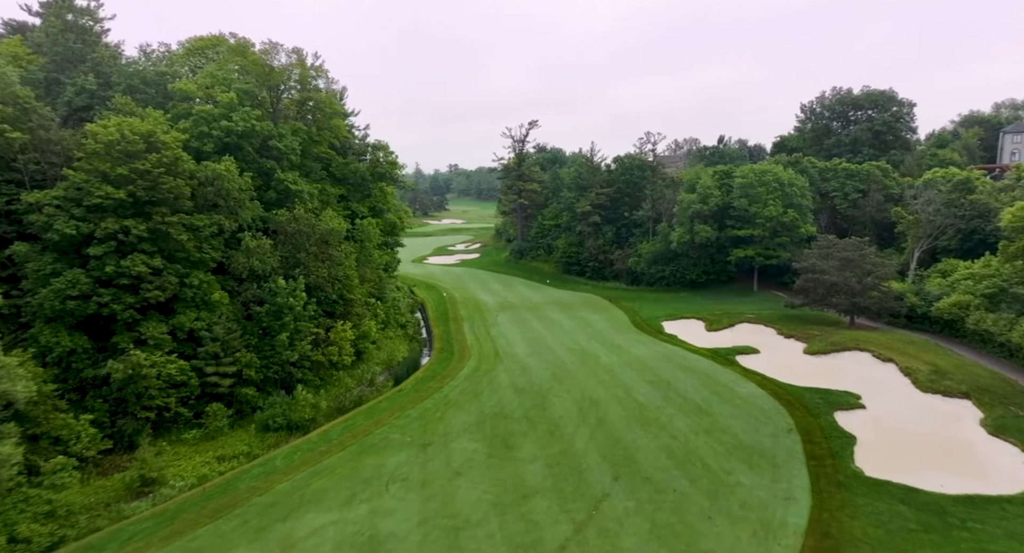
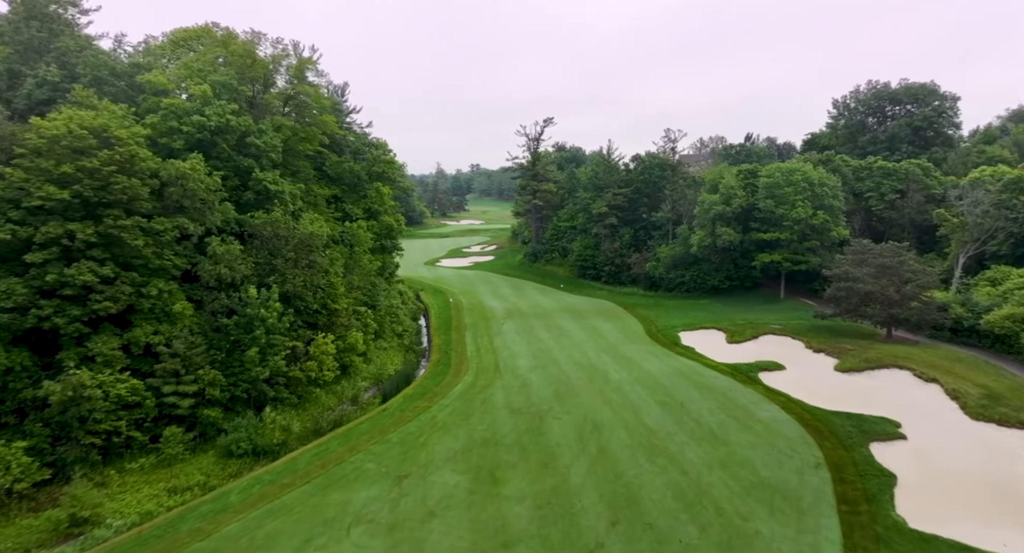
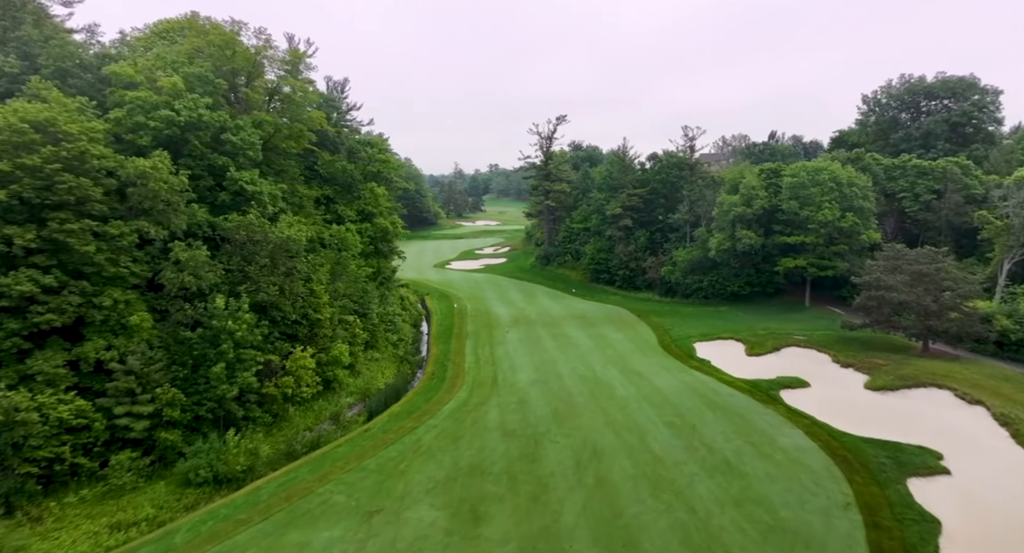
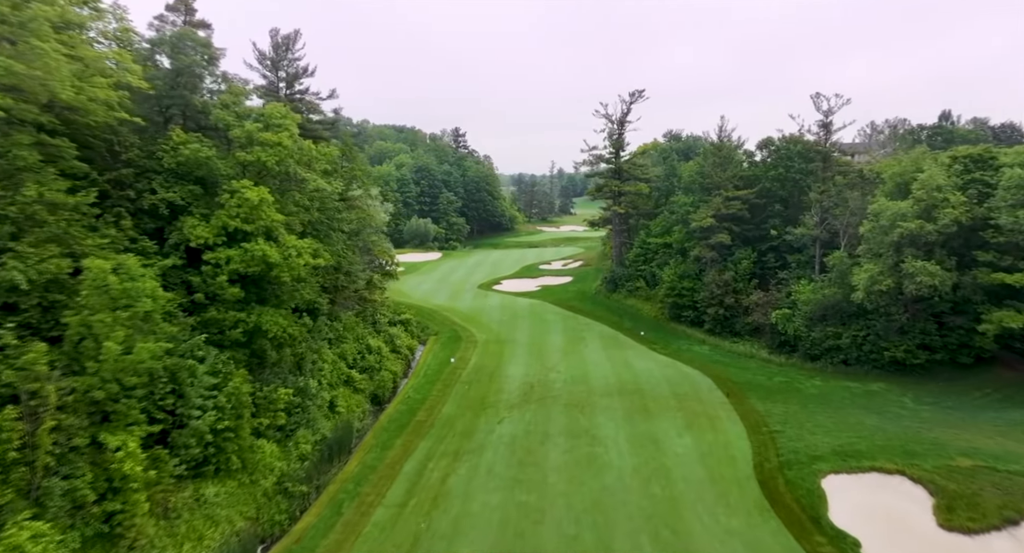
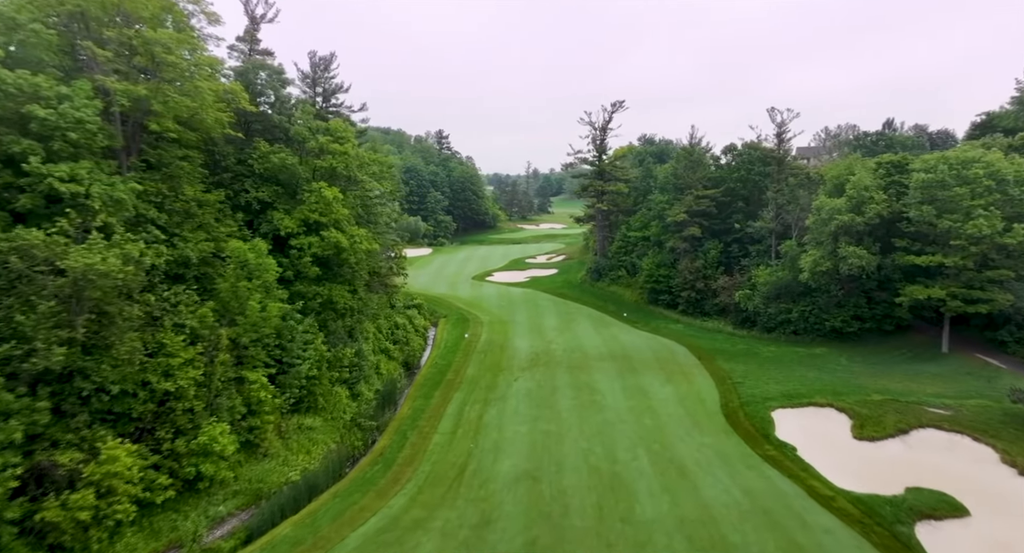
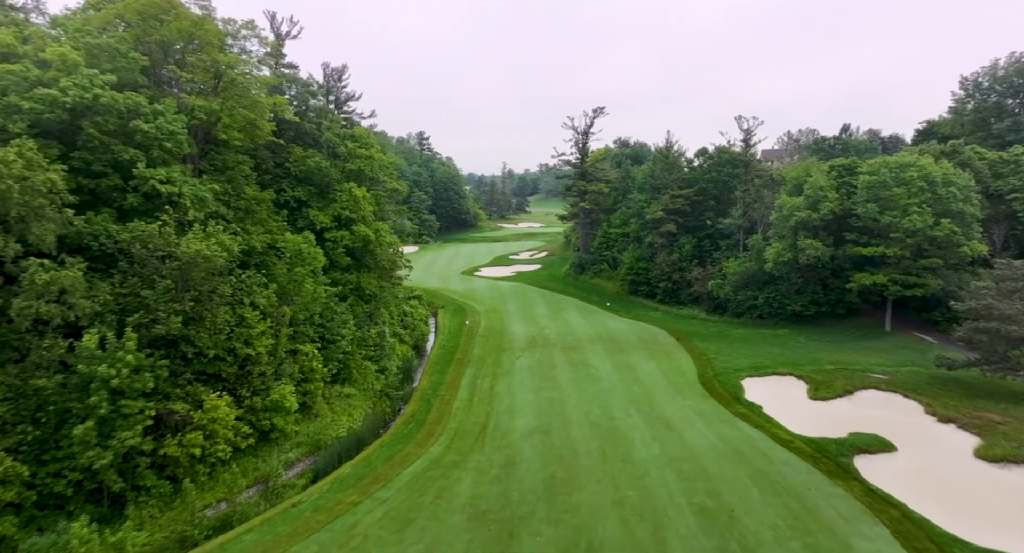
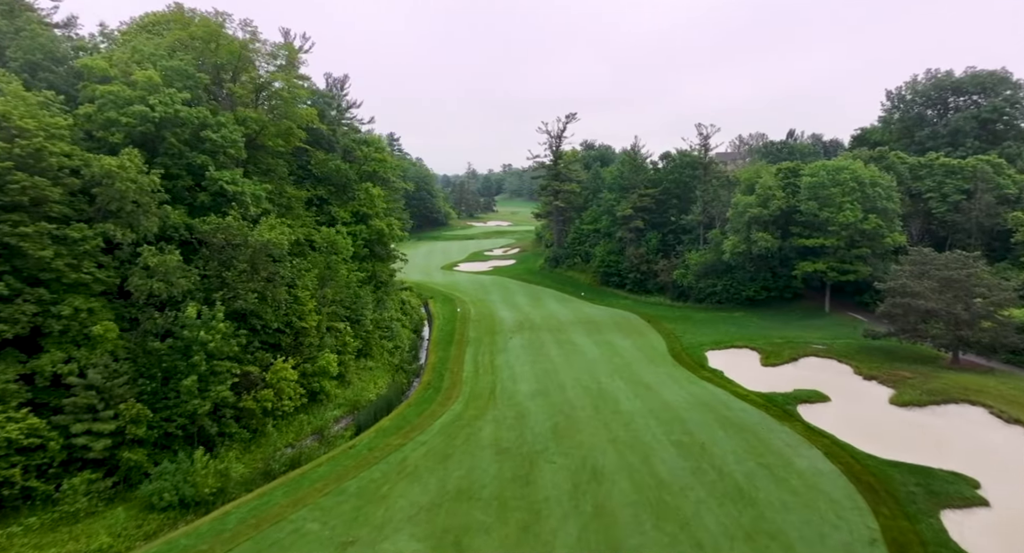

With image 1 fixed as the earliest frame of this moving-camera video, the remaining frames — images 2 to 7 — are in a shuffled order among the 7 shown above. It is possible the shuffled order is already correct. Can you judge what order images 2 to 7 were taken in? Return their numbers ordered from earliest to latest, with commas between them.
2, 3, 7, 6, 5, 4
